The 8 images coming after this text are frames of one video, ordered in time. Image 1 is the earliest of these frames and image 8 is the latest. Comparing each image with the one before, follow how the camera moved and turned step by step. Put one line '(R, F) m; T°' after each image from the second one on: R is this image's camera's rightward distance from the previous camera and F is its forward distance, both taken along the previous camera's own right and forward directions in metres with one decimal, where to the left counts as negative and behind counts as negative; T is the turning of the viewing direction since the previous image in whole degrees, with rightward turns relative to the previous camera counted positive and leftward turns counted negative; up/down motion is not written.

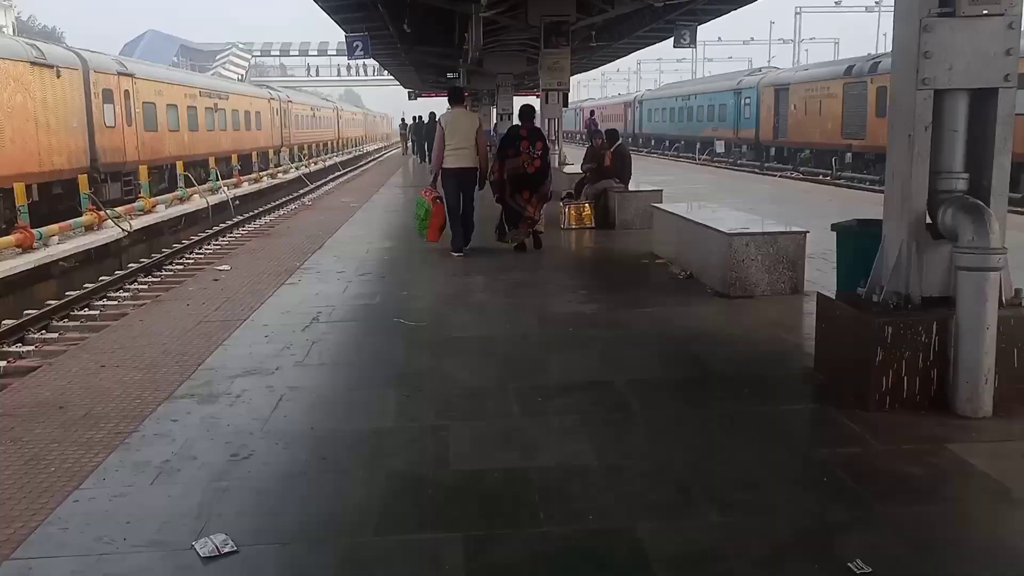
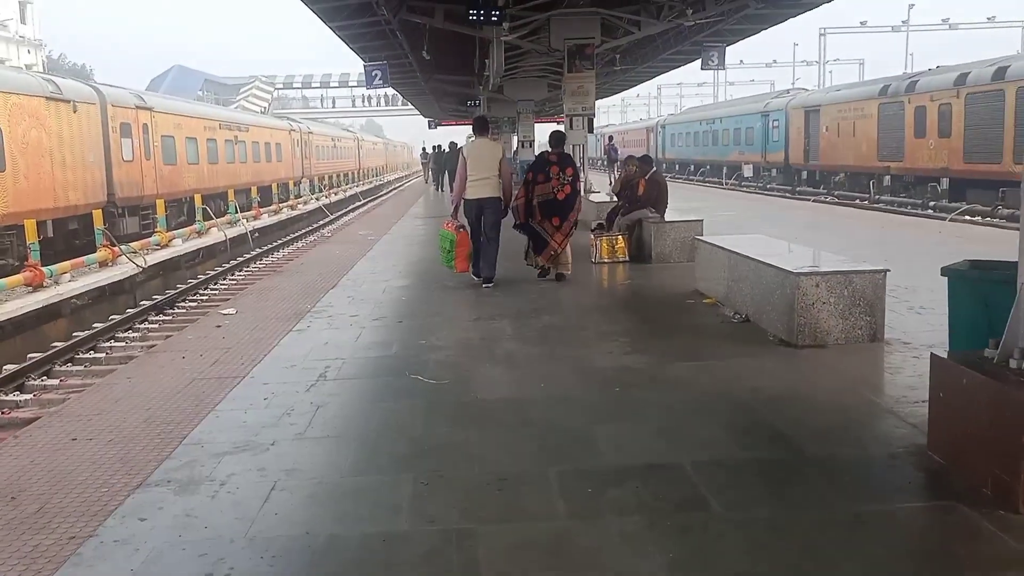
(-0.1, +0.8) m; -2°
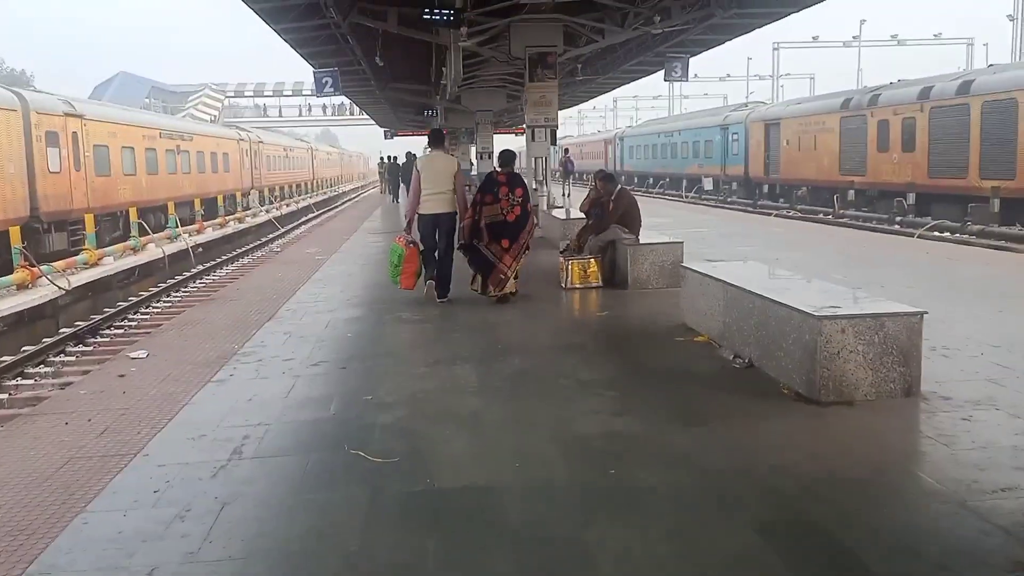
(0.0, +1.1) m; +3°
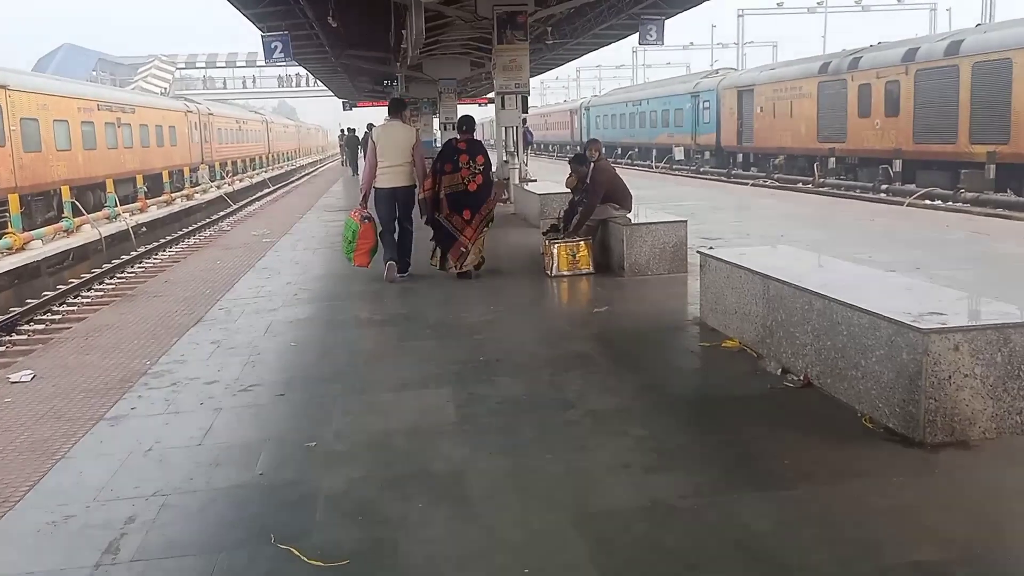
(-0.1, +1.4) m; +2°
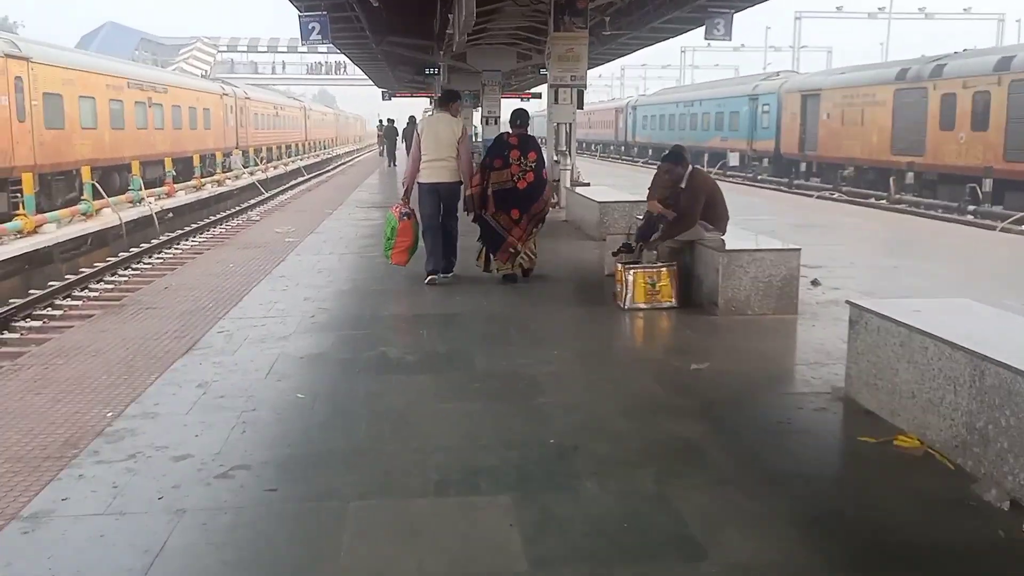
(-0.3, +1.5) m; -2°
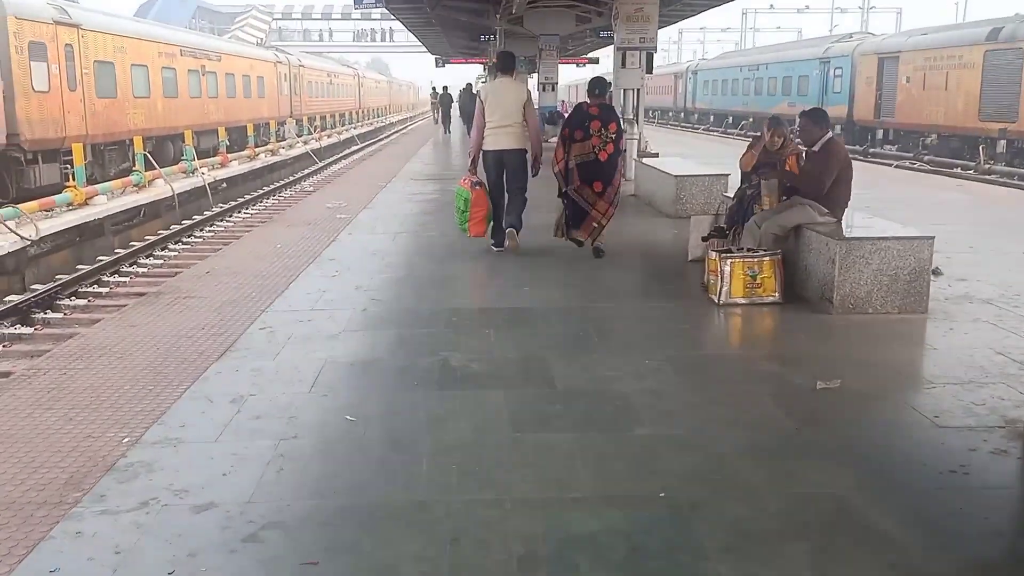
(-0.2, +0.8) m; -4°
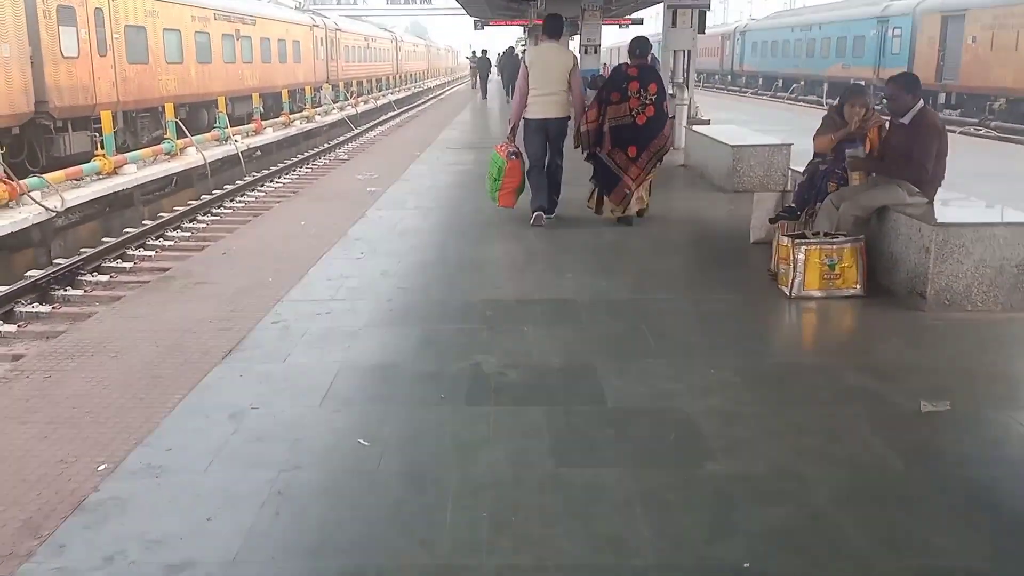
(0.0, +0.7) m; -3°
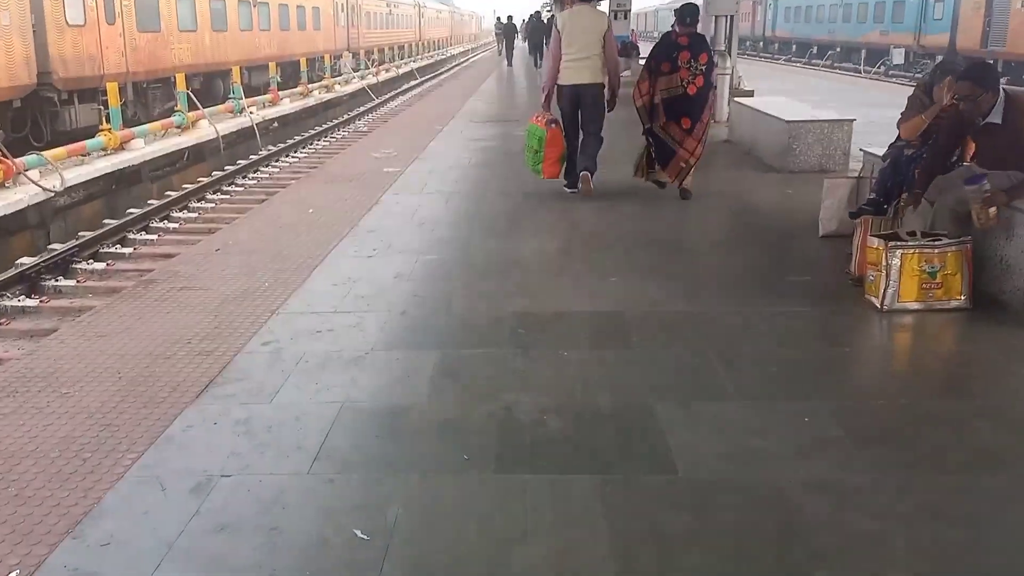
(-0.1, +0.9) m; -2°
